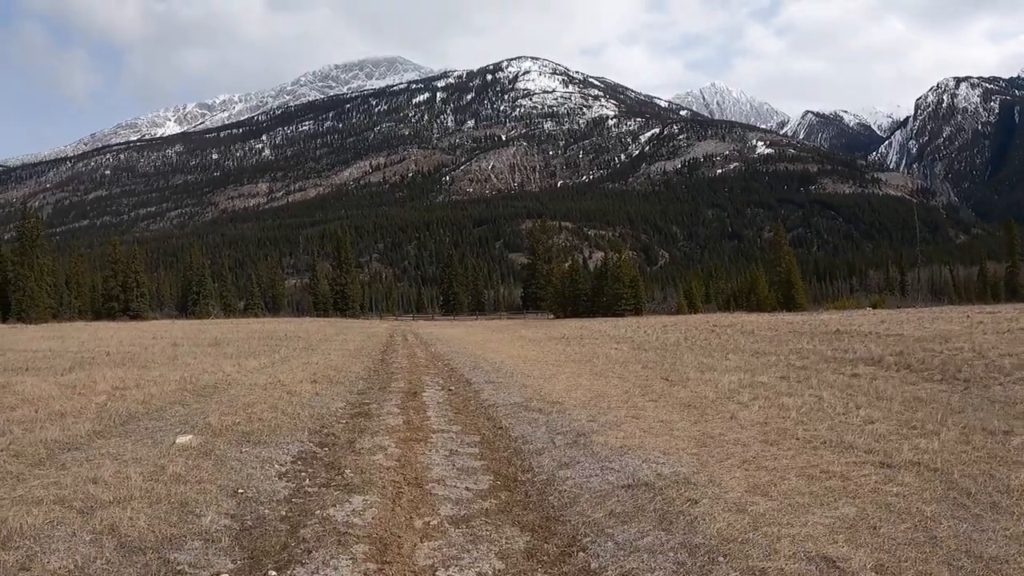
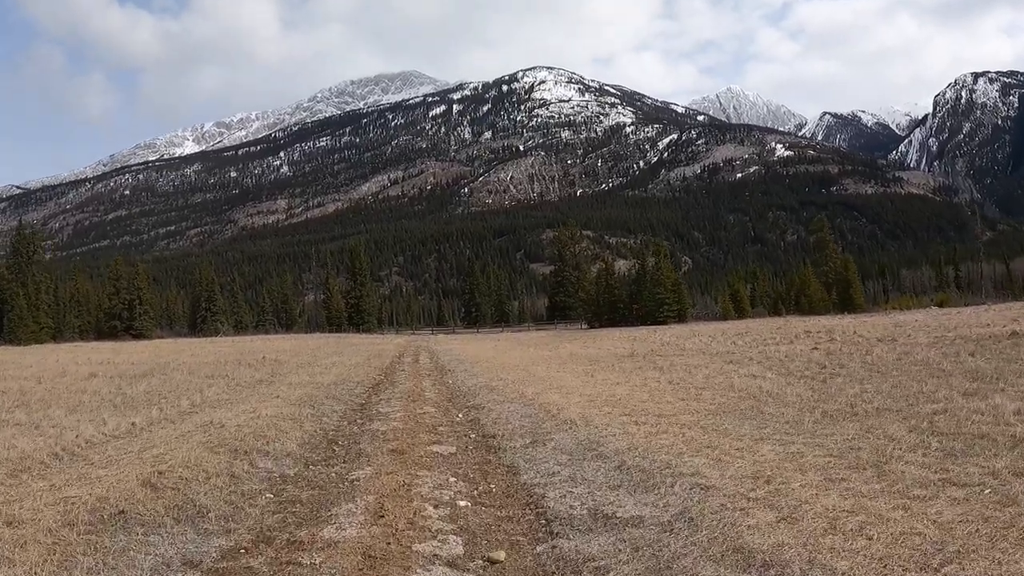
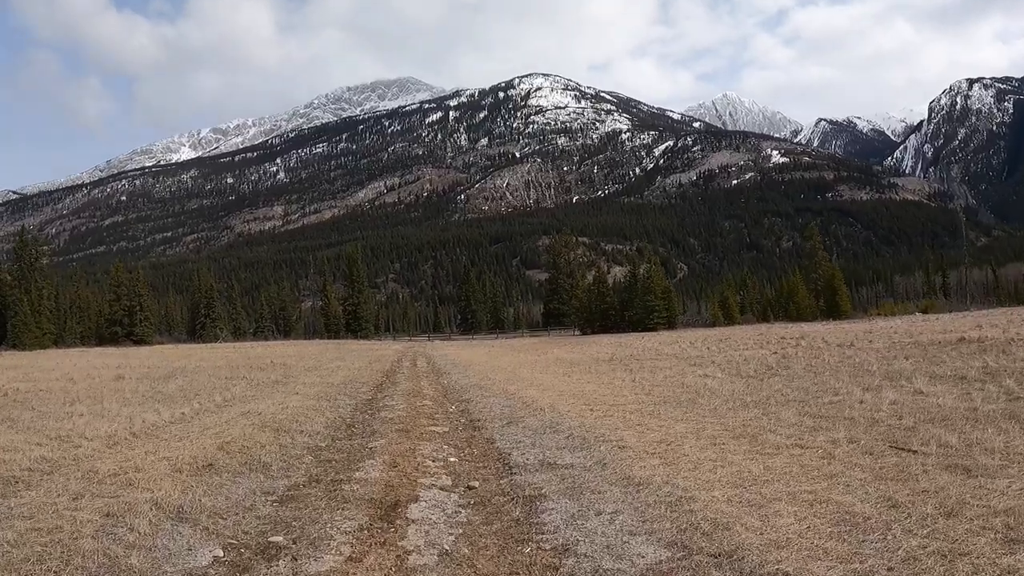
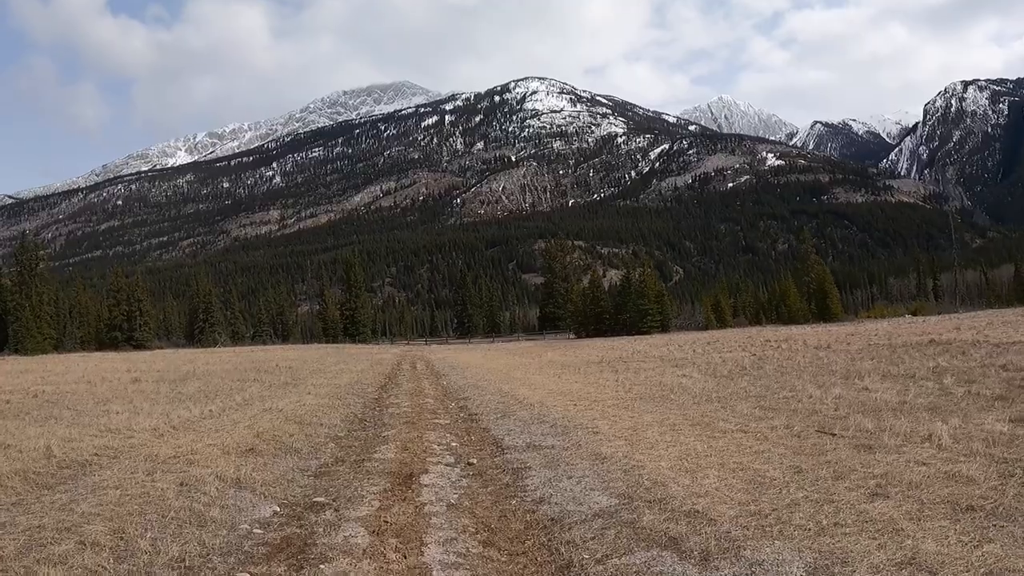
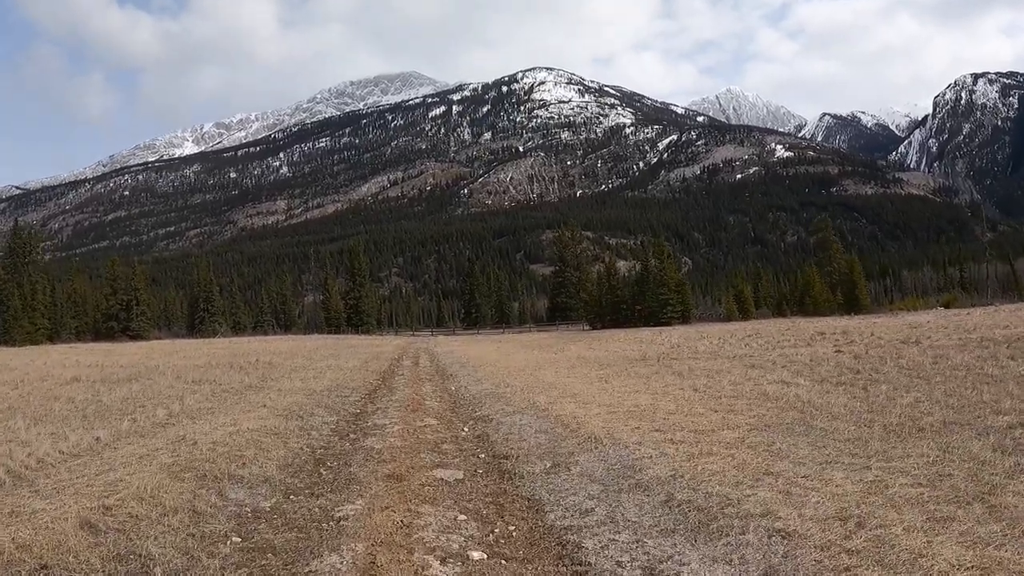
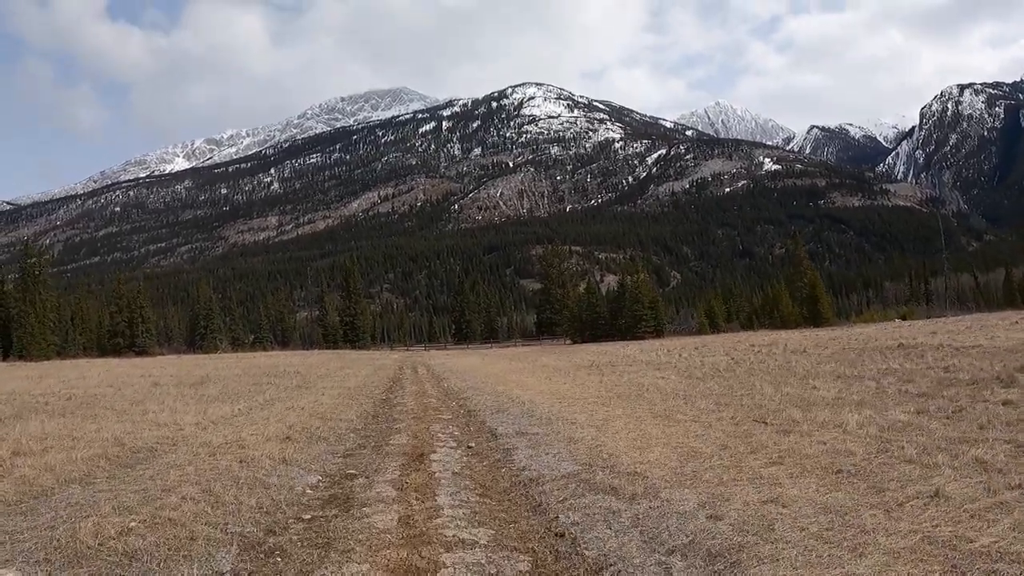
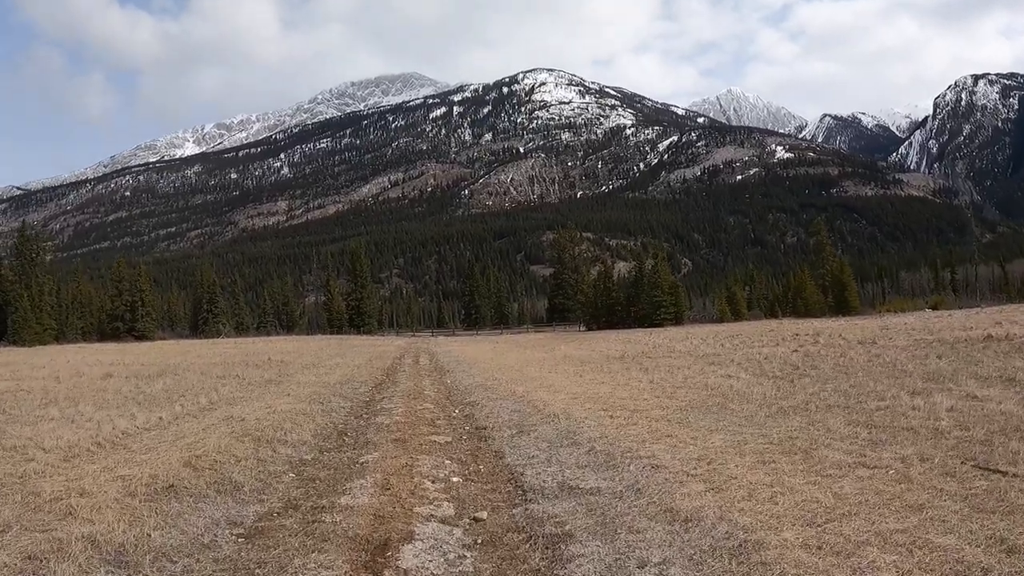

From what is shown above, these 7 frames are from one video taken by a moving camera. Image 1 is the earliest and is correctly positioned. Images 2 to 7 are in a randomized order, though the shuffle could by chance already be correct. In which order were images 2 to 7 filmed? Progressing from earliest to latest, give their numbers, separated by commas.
6, 4, 3, 7, 2, 5
